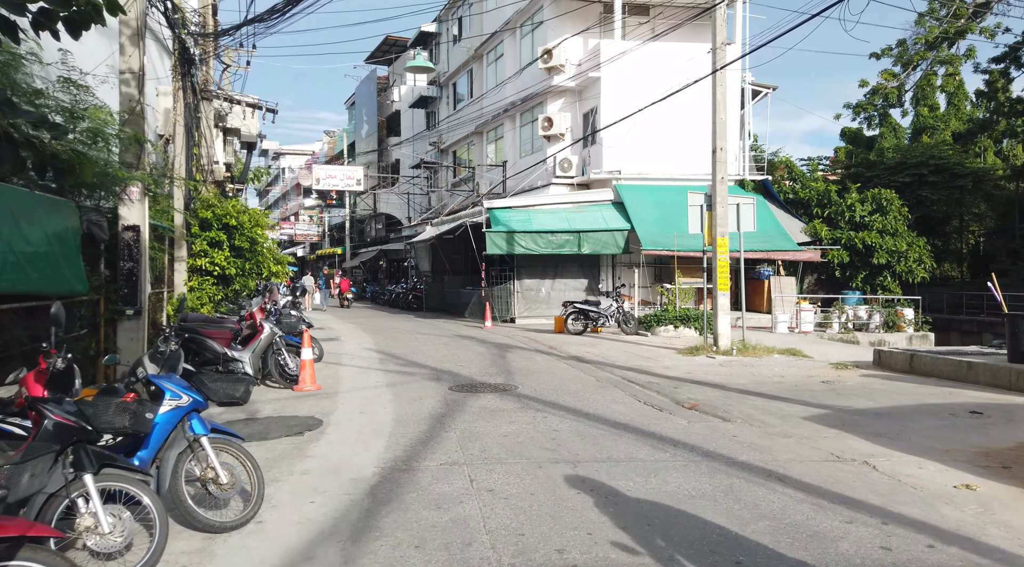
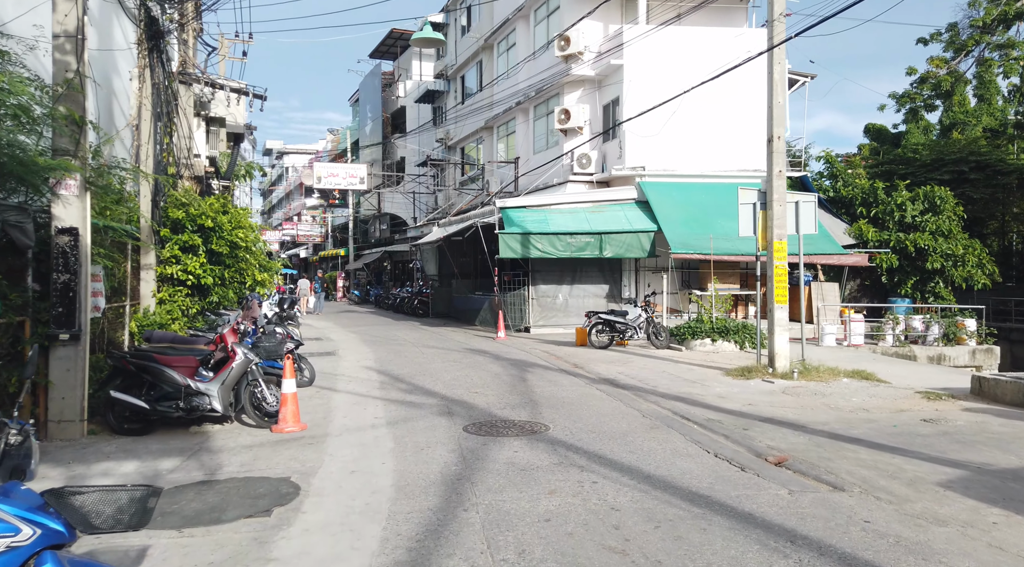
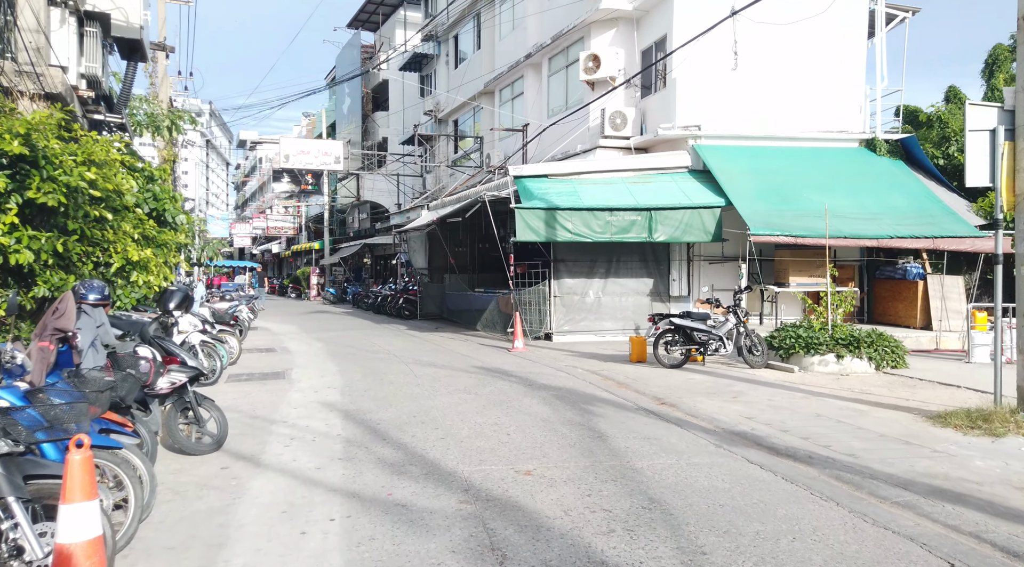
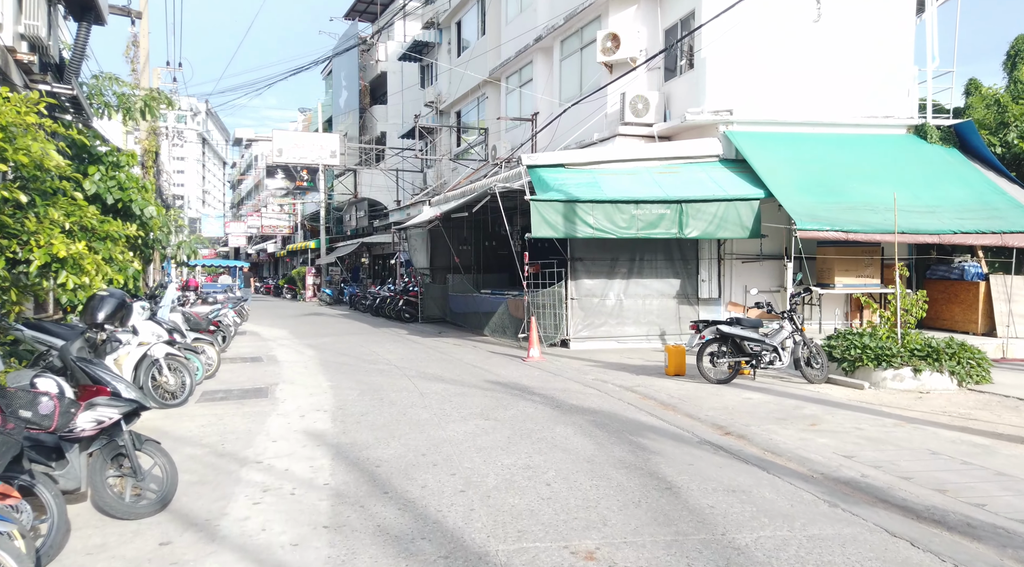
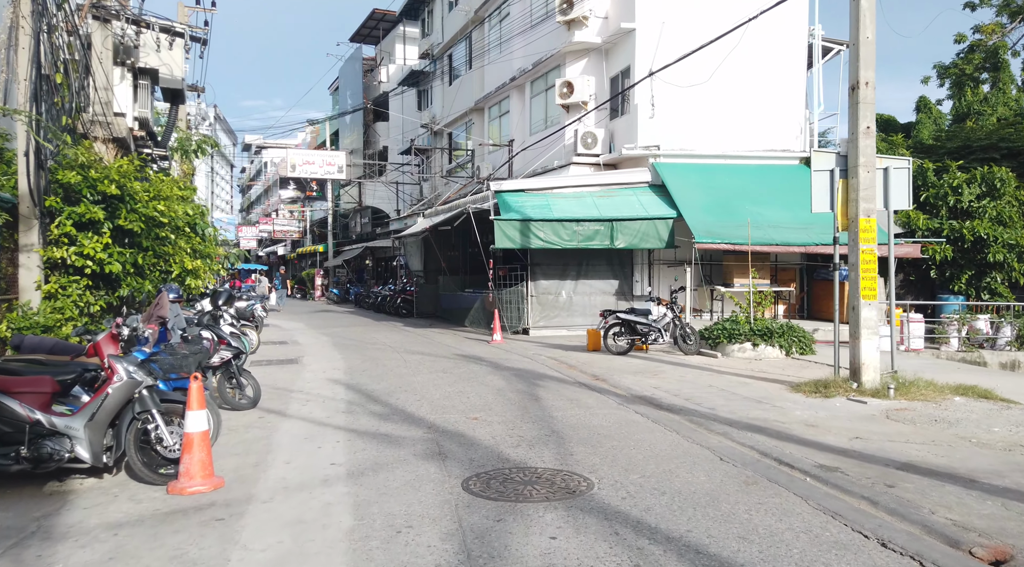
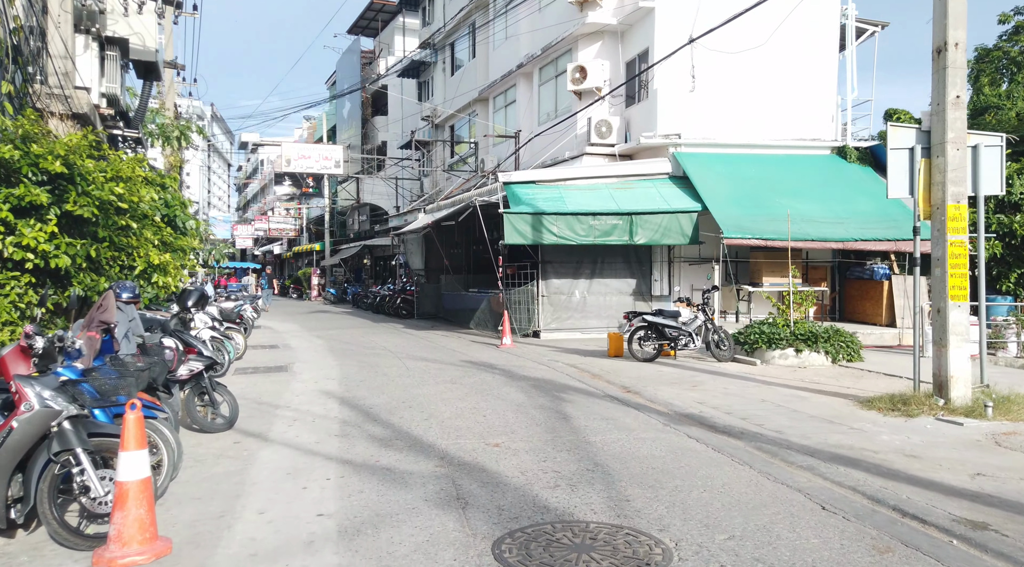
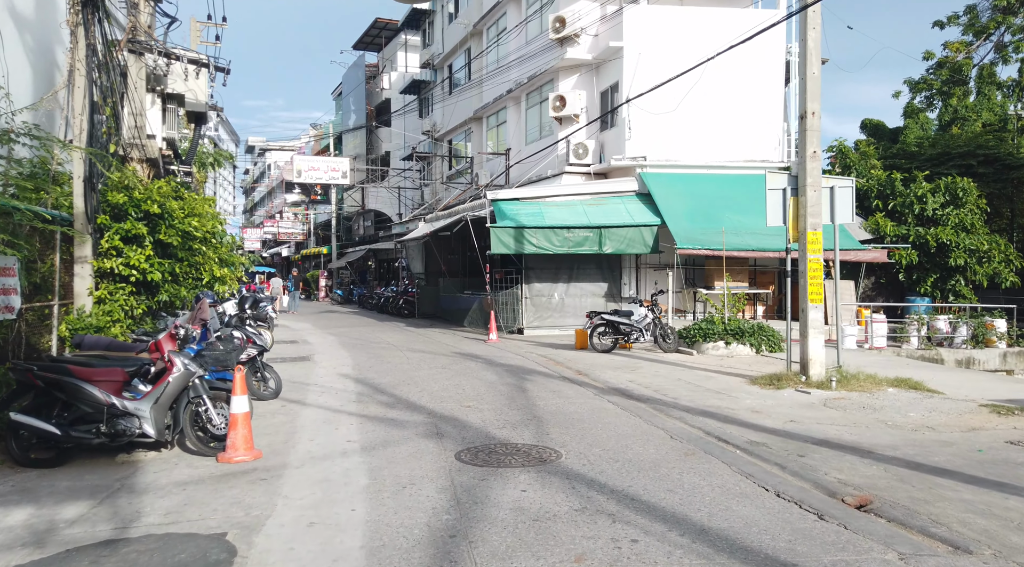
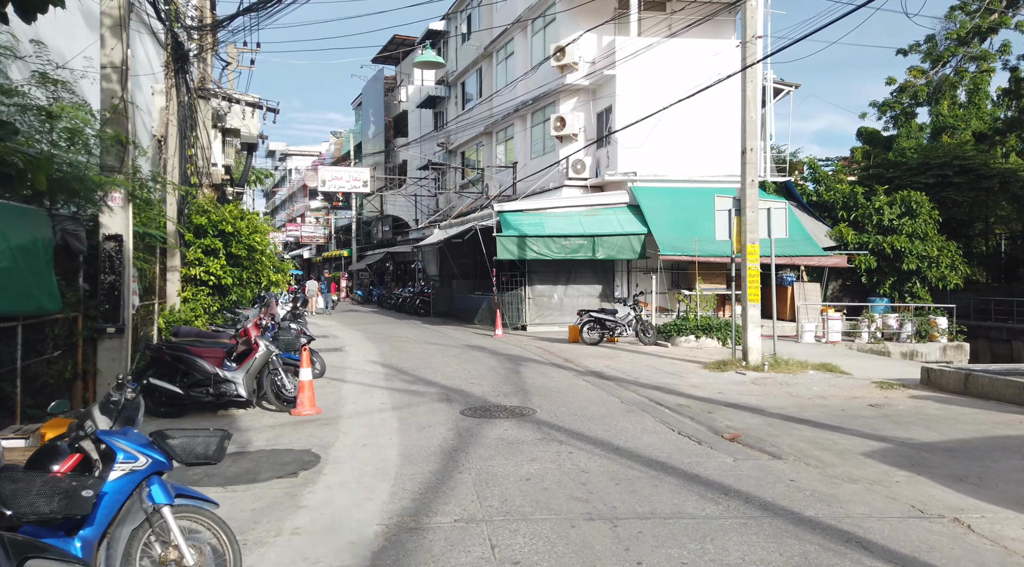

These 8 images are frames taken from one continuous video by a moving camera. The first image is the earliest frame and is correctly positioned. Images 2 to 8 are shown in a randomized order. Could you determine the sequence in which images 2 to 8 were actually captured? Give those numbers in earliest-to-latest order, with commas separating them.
8, 2, 7, 5, 6, 3, 4
